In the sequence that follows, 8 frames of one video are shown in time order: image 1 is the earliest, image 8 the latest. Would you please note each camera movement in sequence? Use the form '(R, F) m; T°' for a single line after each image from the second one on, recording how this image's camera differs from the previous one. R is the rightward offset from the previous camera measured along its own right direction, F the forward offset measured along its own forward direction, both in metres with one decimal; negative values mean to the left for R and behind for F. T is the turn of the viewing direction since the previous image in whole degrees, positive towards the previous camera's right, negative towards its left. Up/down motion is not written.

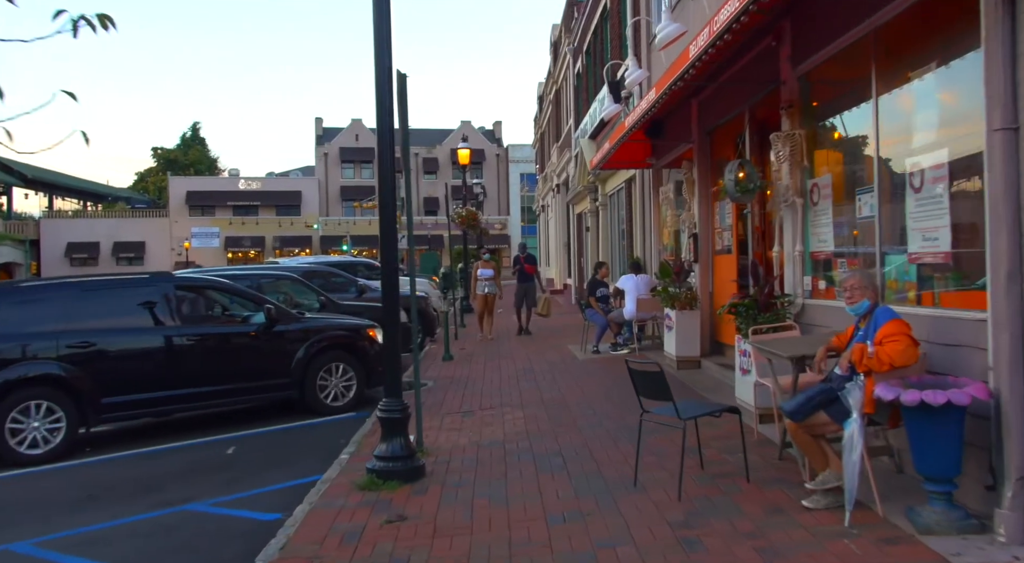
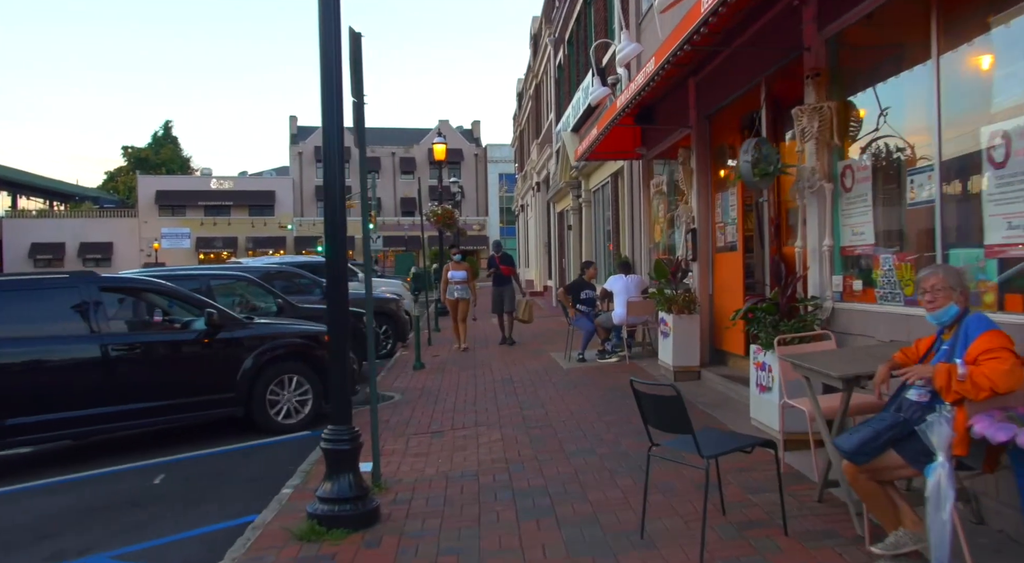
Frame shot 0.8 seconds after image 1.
(0.0, +1.0) m; +2°
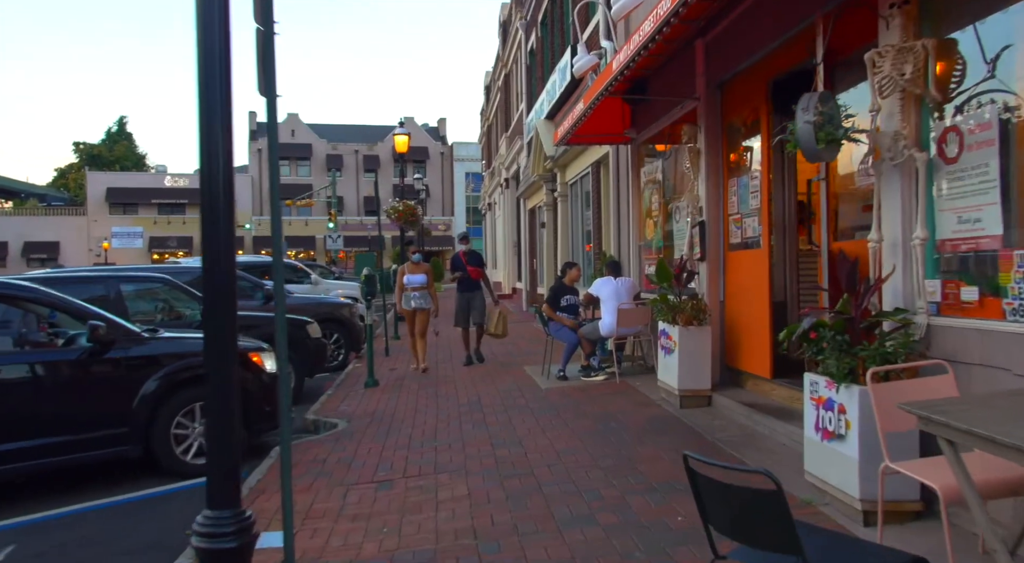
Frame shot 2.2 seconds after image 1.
(0.0, +1.6) m; +3°
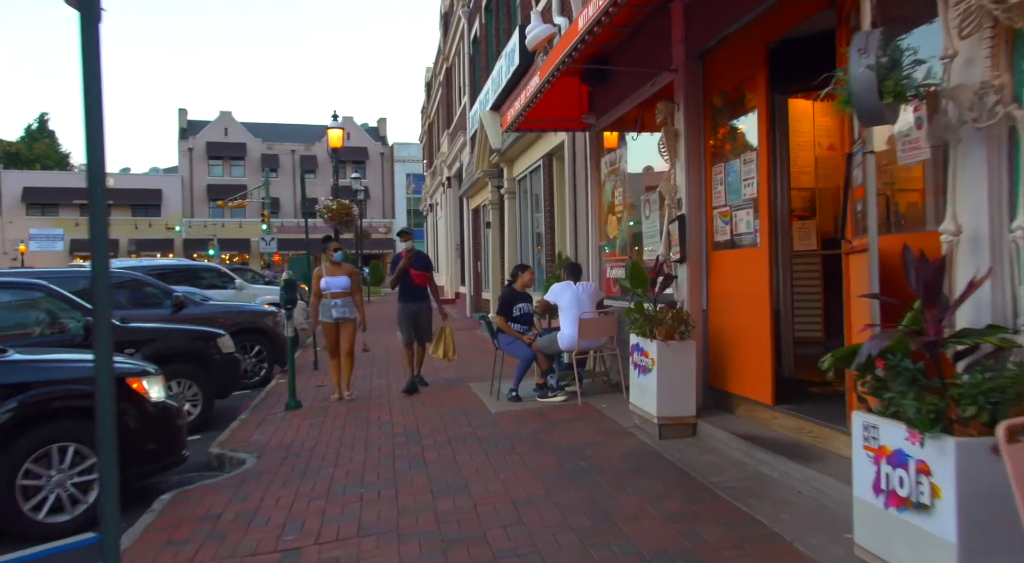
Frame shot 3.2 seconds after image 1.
(0.0, +1.2) m; +5°
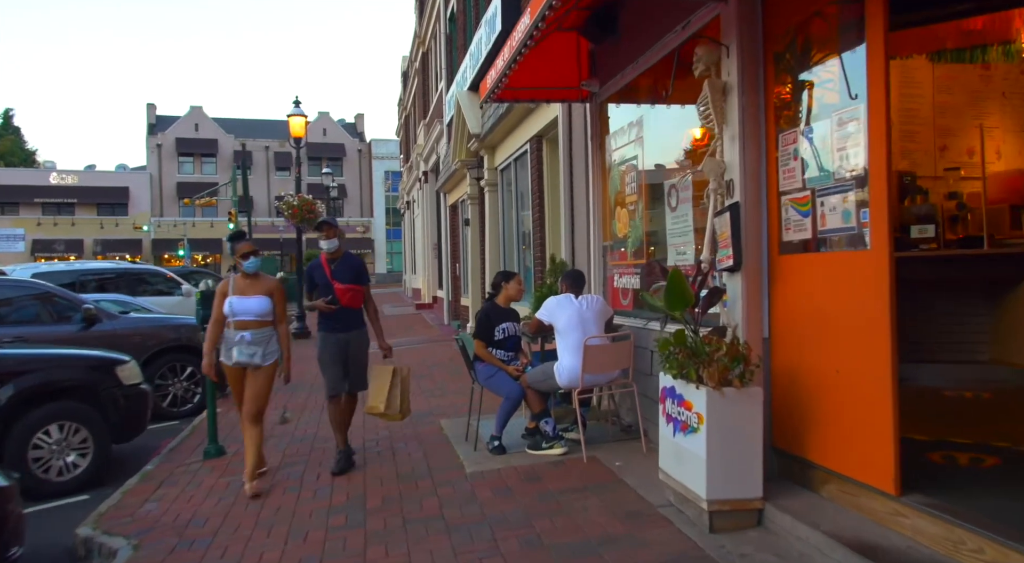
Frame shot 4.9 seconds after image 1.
(0.0, +1.8) m; +1°
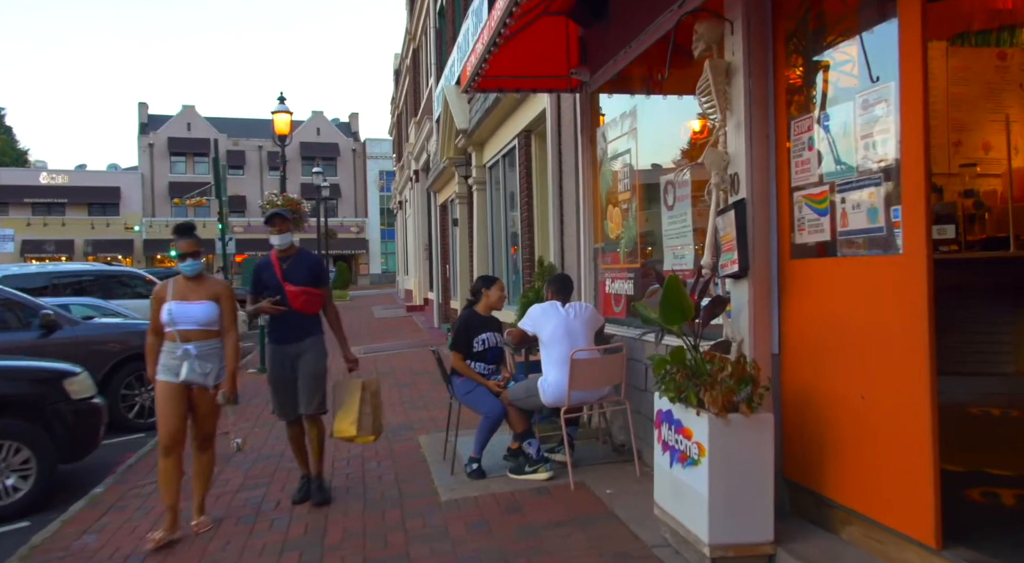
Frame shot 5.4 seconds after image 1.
(+0.1, +0.5) m; 0°
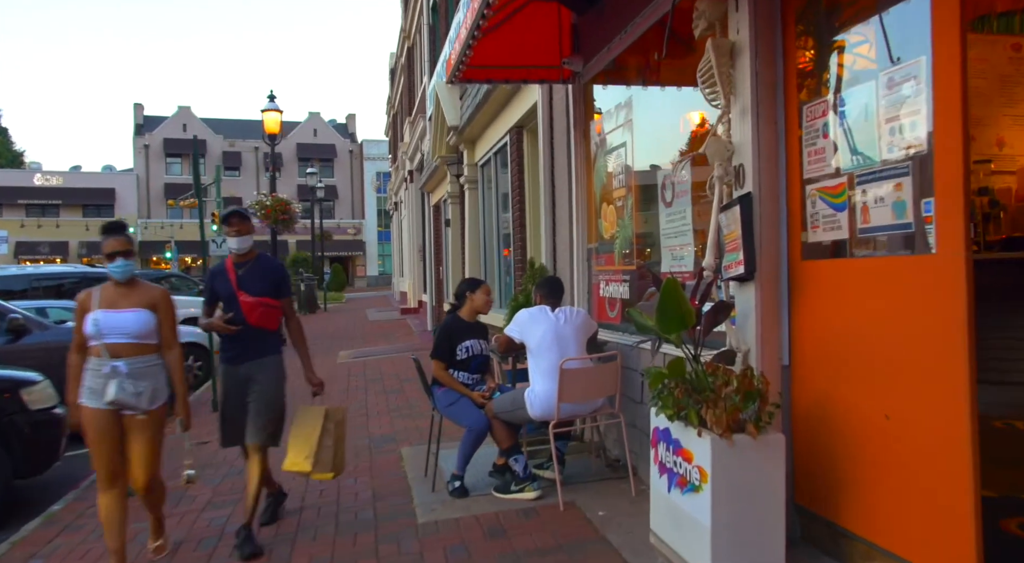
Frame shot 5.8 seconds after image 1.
(+0.1, +0.4) m; 0°
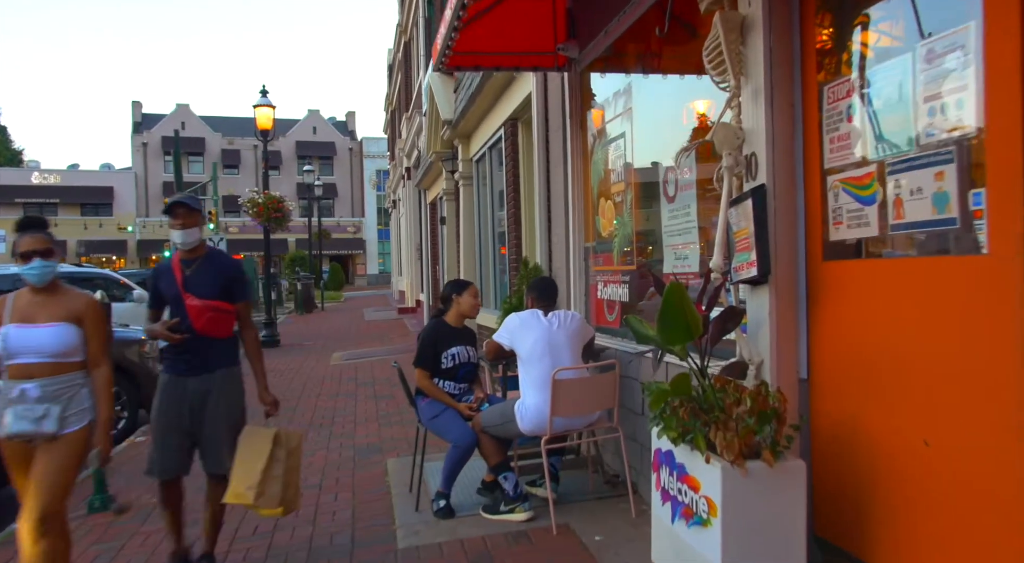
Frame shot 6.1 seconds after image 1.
(+0.1, +0.4) m; 0°
